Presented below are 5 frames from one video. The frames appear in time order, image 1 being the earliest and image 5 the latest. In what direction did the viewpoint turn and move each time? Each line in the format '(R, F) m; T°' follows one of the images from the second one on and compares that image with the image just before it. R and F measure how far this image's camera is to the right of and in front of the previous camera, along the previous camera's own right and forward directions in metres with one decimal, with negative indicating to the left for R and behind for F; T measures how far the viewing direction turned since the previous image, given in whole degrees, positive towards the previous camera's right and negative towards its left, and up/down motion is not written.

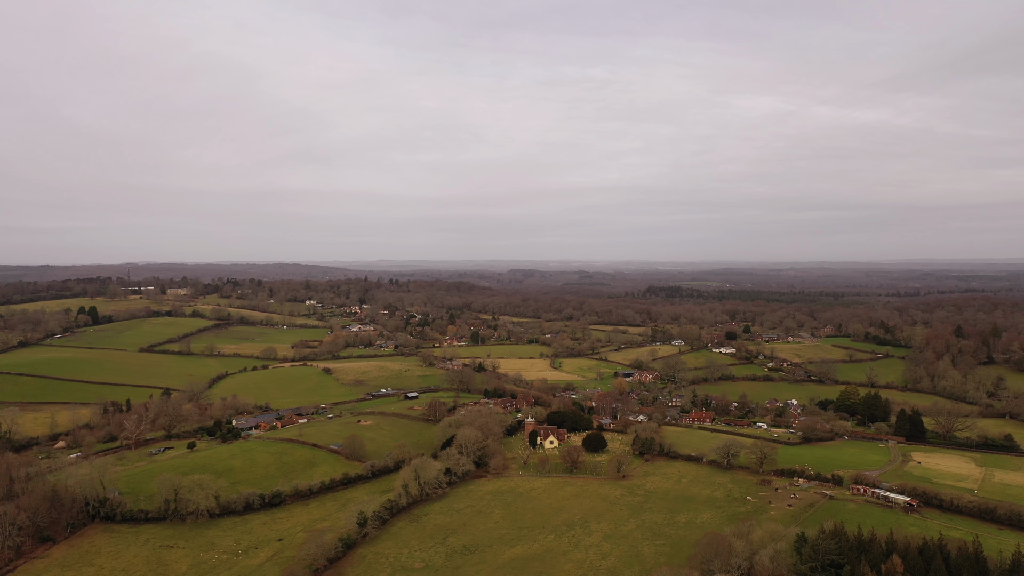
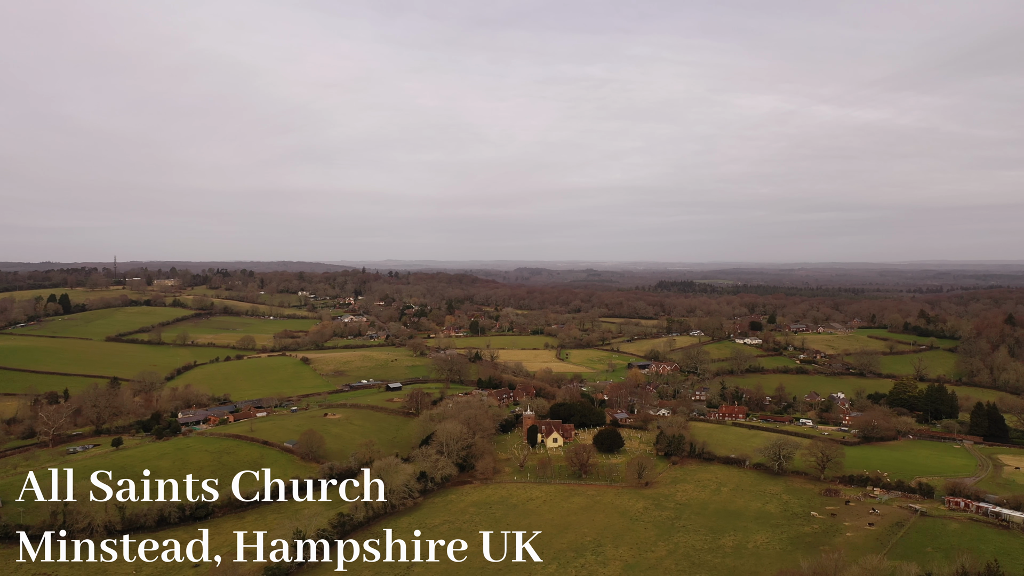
(+1.2, +10.3) m; -1°
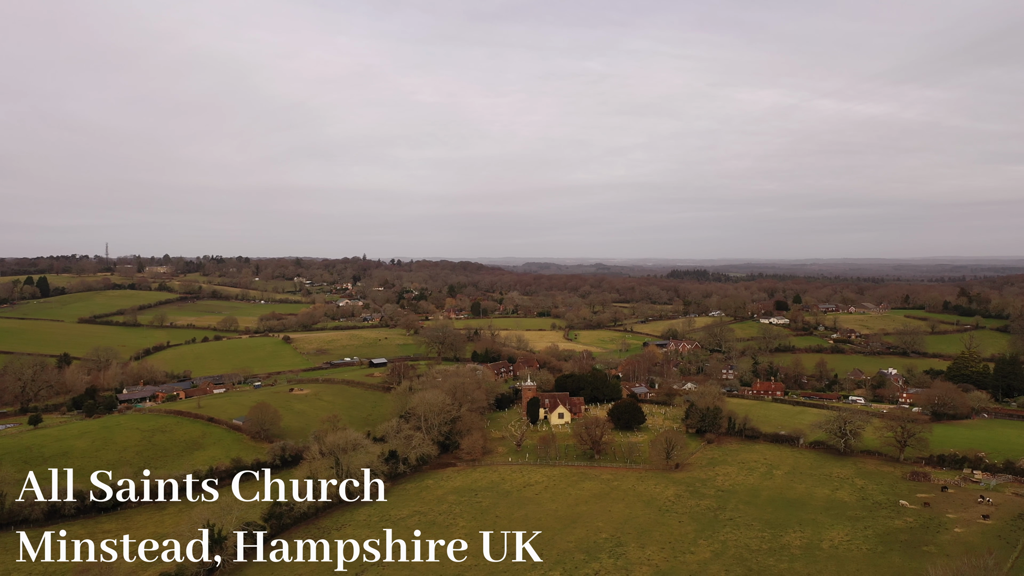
(+1.0, +8.1) m; -1°
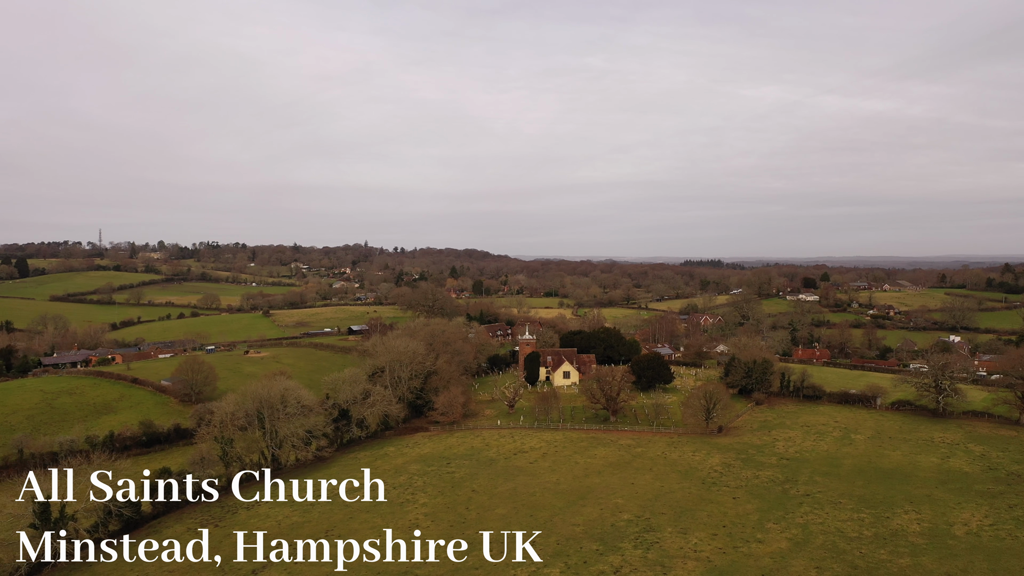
(+1.0, +7.4) m; -1°
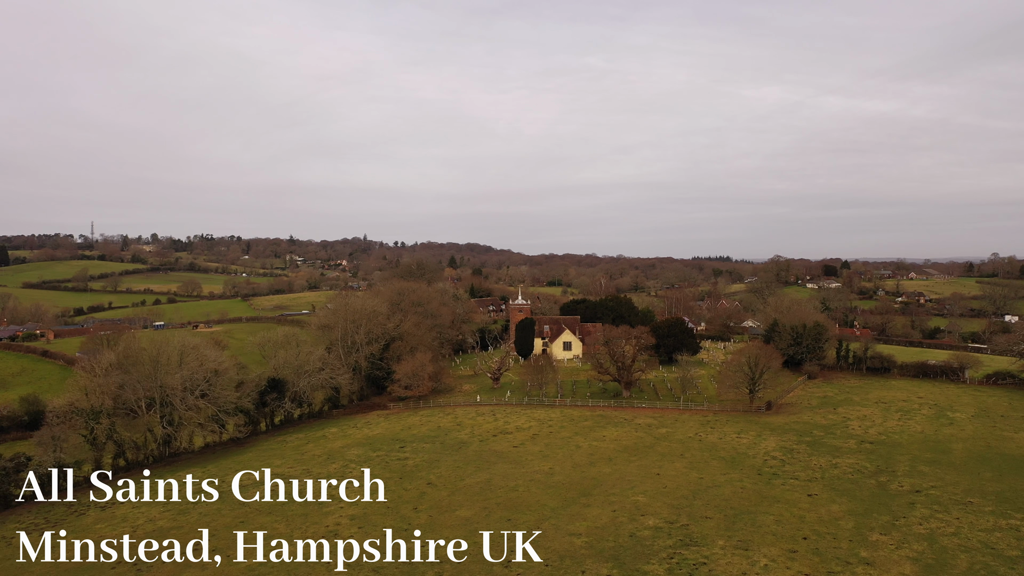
(+0.8, +5.5) m; -1°
